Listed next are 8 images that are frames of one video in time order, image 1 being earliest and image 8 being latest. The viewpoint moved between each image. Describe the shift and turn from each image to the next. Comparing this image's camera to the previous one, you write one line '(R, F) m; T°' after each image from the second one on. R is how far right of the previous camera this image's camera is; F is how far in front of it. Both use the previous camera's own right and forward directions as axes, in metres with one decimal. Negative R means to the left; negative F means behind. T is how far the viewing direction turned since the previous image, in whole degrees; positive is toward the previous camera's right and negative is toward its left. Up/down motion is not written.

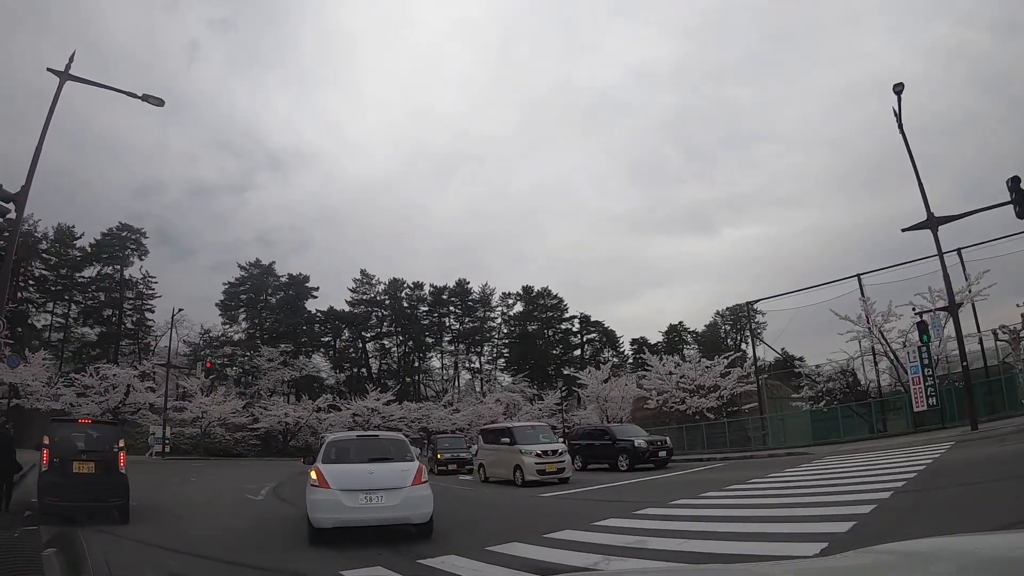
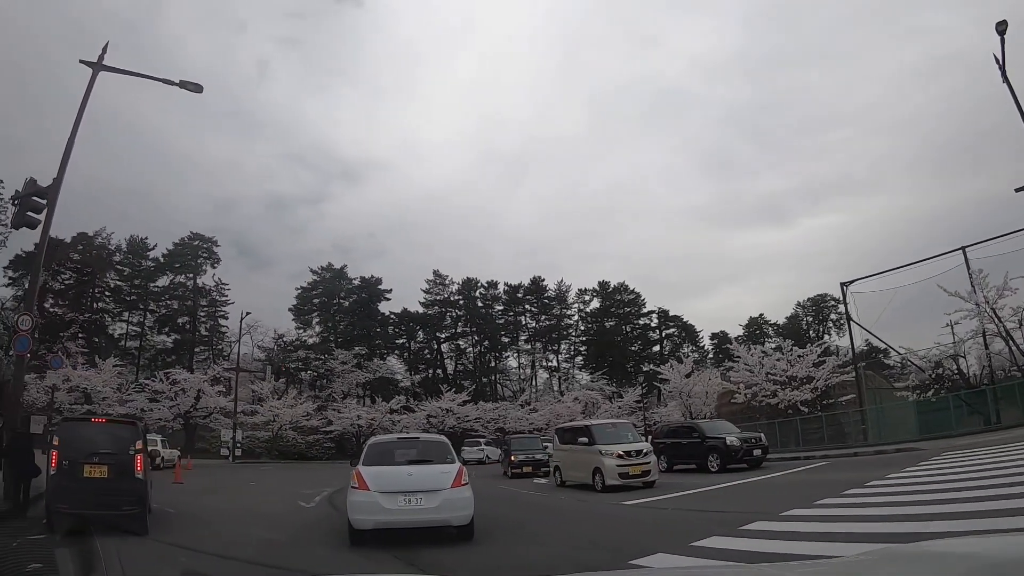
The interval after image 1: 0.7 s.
(+0.2, +2.5) m; -7°
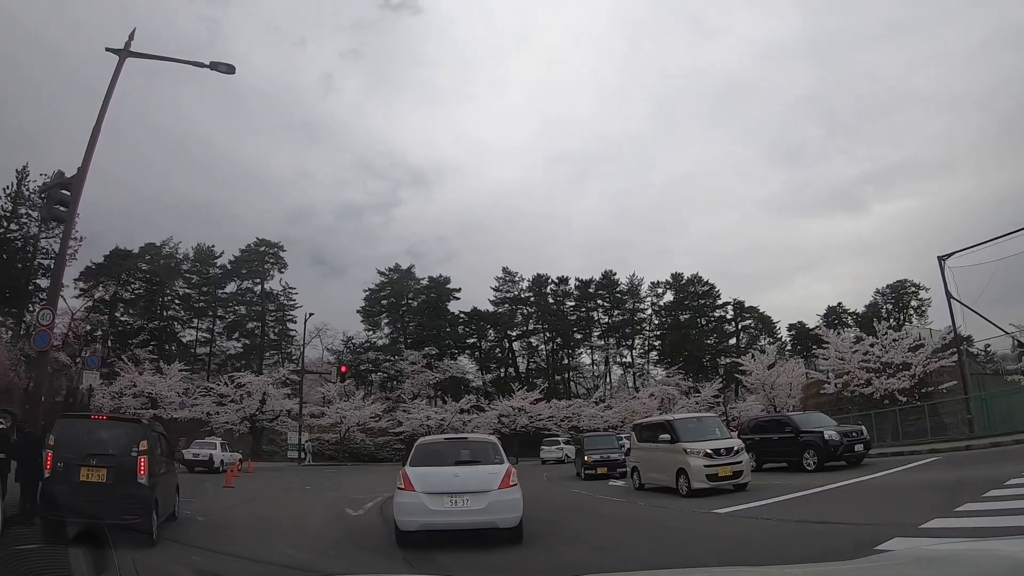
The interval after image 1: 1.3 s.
(+0.2, +1.9) m; -6°
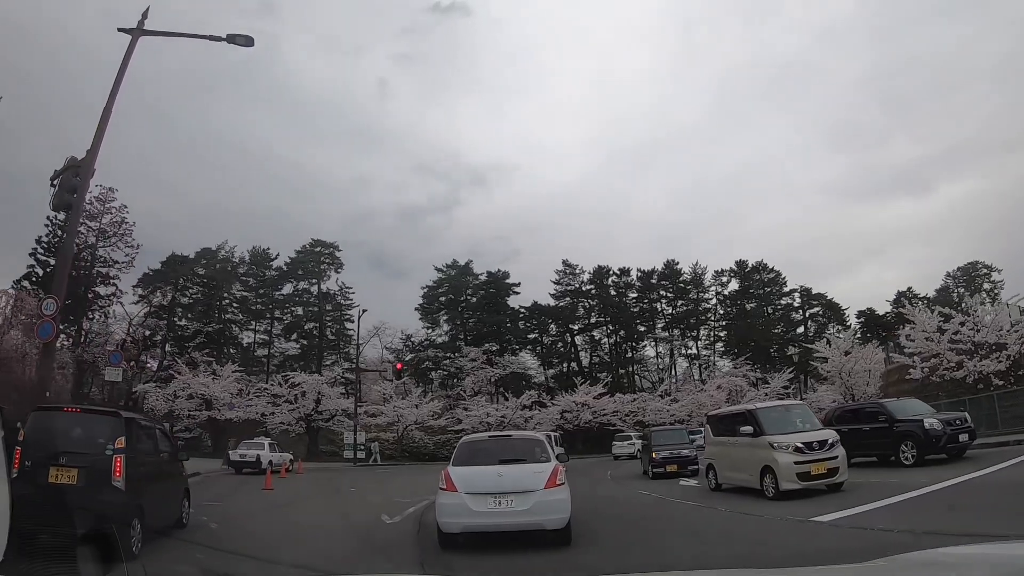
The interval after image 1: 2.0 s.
(+0.2, +1.5) m; -5°
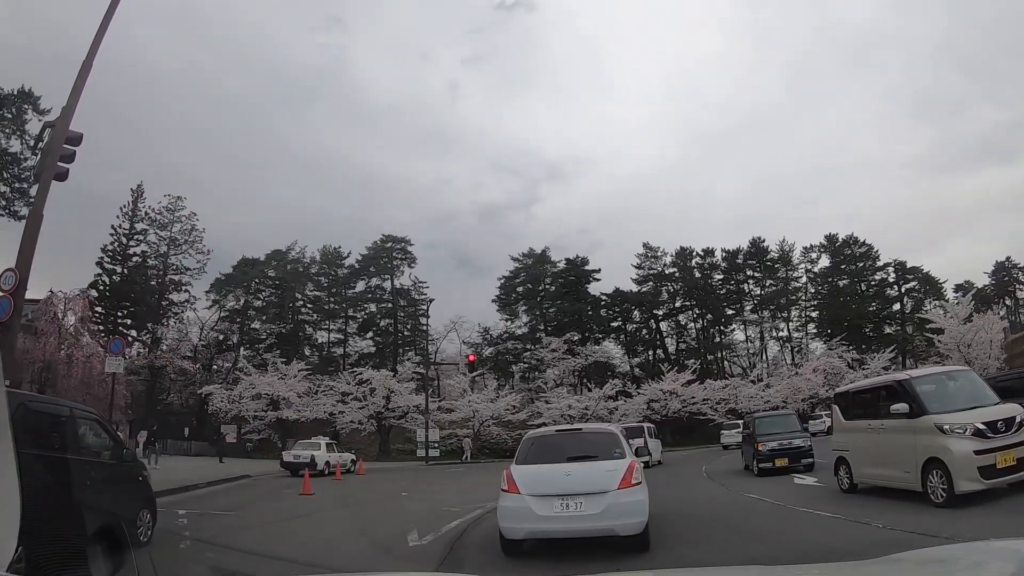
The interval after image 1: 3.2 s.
(+0.3, +2.1) m; -7°
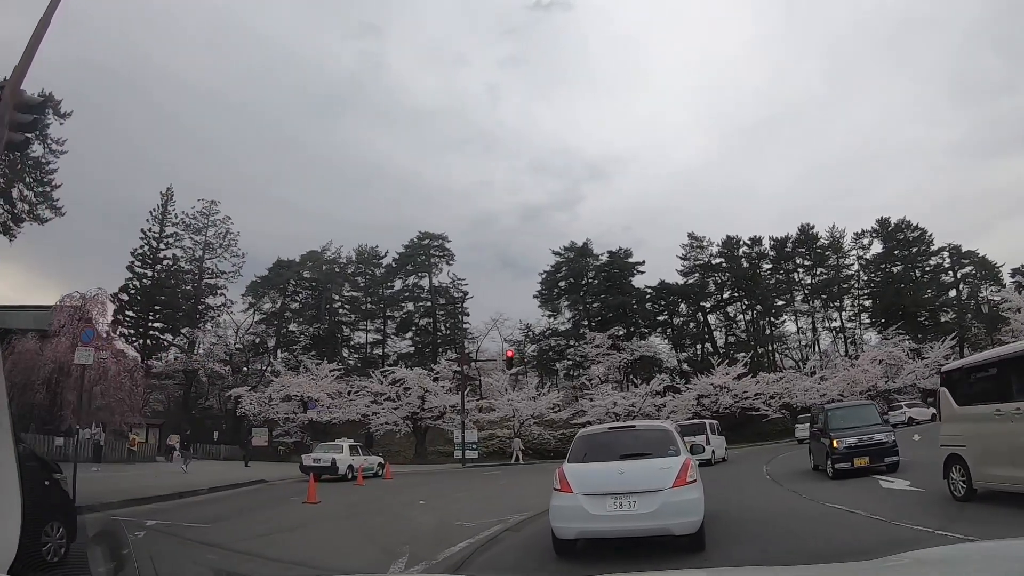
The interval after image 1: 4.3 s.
(+0.3, +1.4) m; -4°
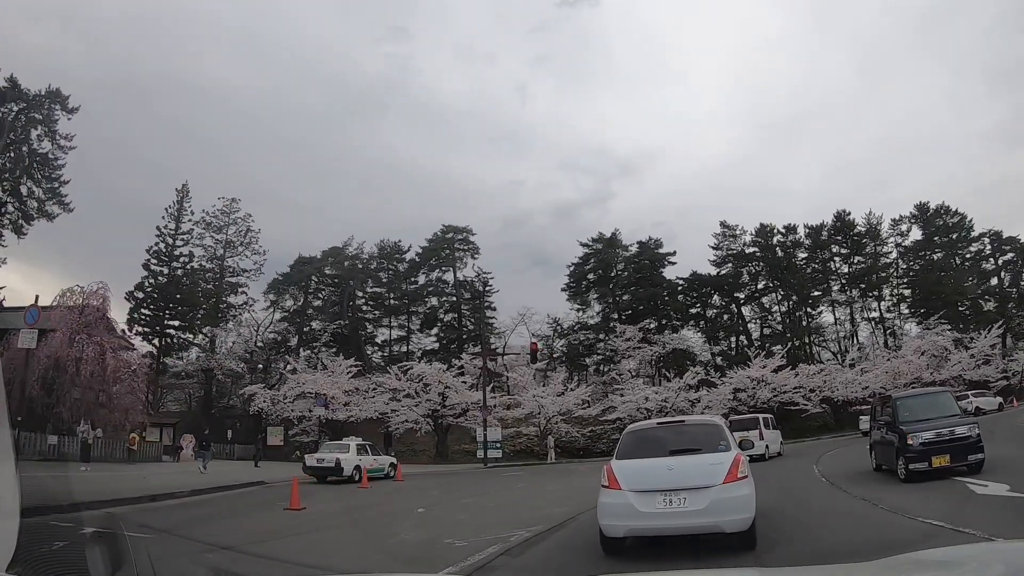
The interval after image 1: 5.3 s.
(+0.3, +1.2) m; -3°
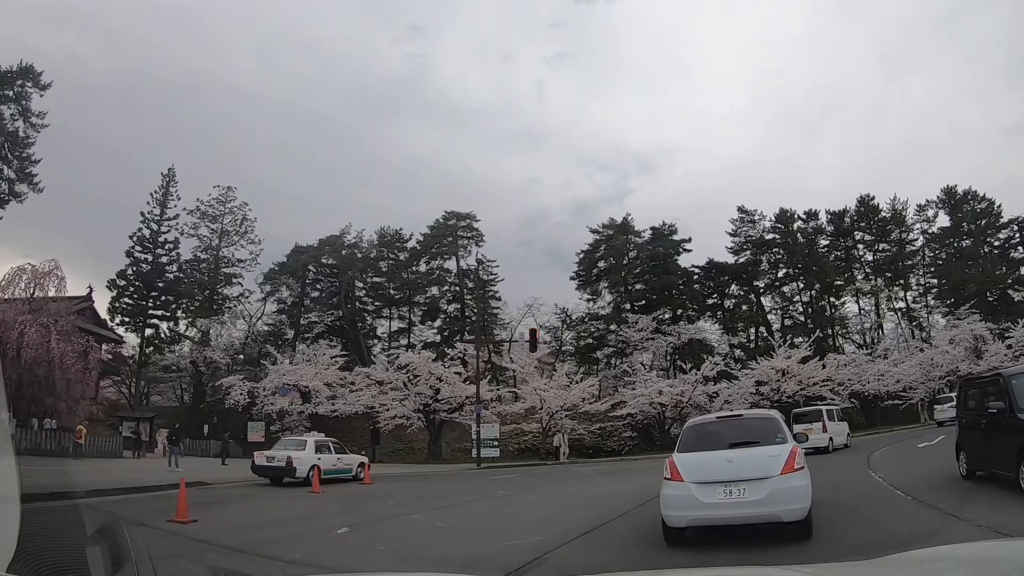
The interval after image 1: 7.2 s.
(+0.8, +1.6) m; -2°
